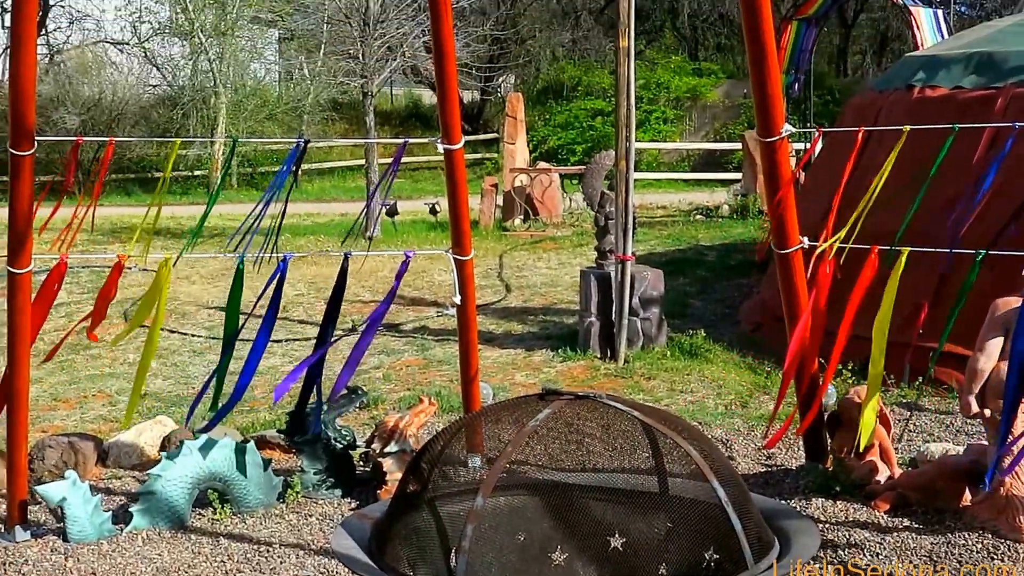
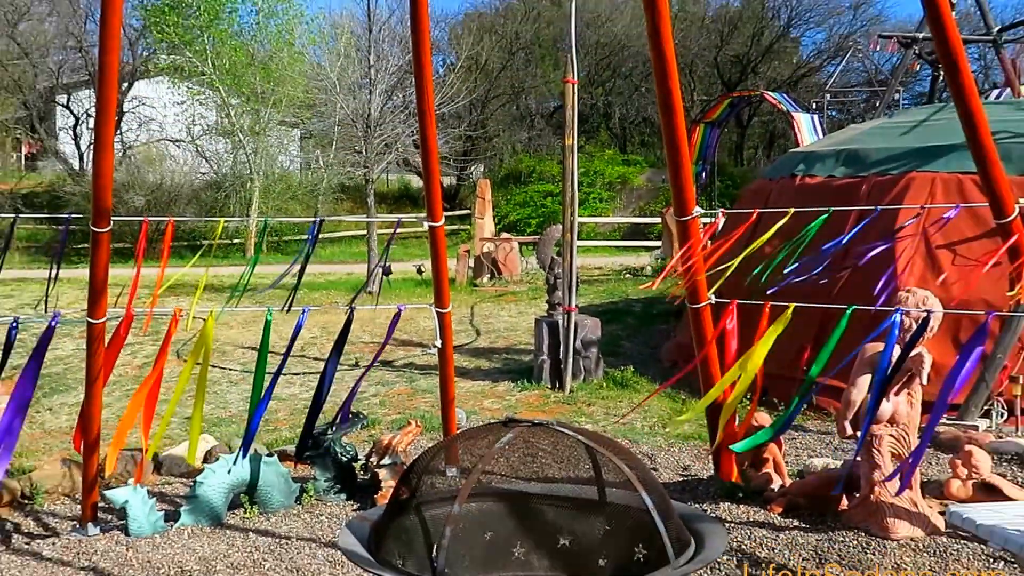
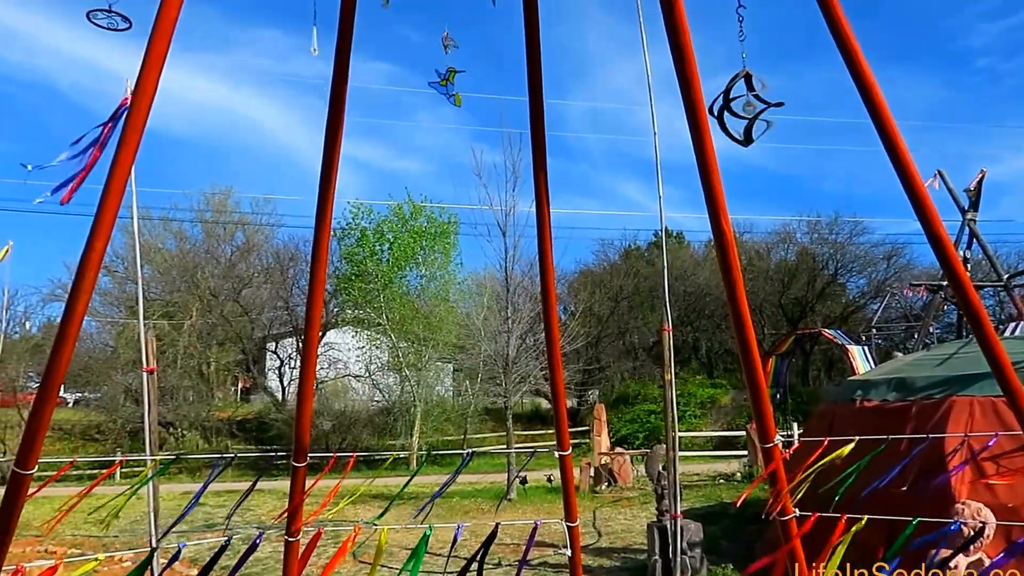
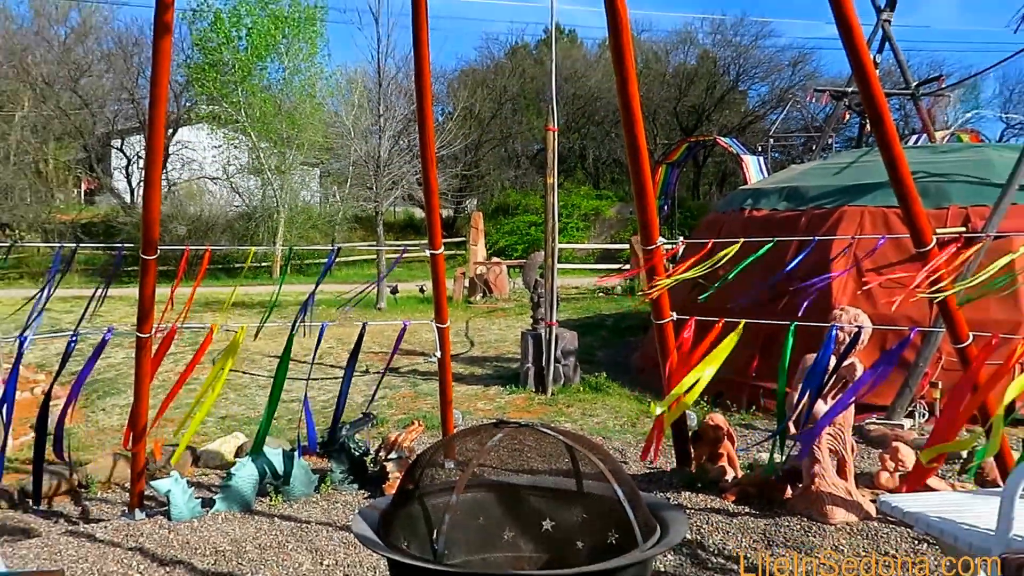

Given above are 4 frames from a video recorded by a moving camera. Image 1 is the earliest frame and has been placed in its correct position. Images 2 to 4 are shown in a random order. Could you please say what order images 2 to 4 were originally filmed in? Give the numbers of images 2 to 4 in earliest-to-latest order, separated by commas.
2, 4, 3
